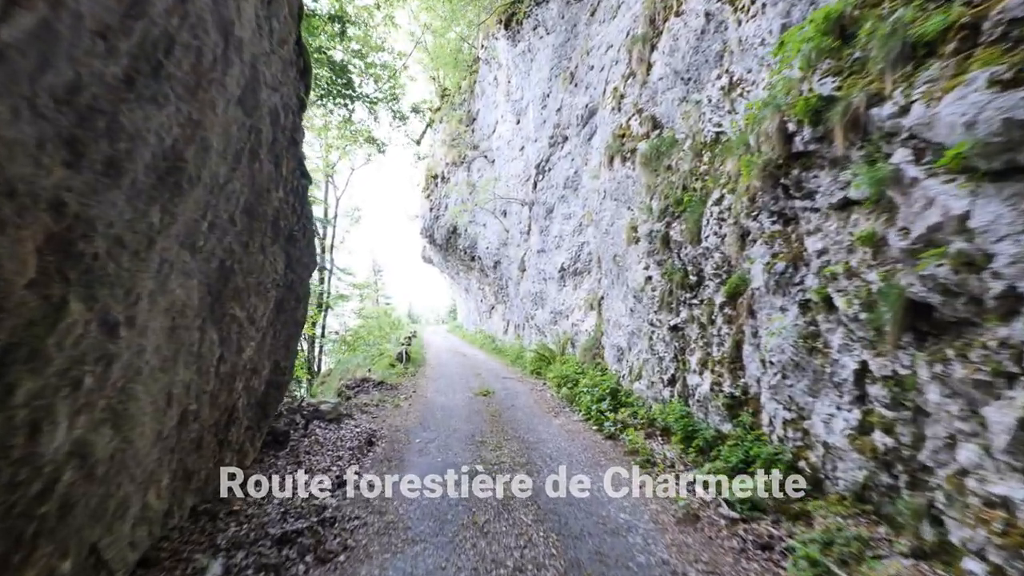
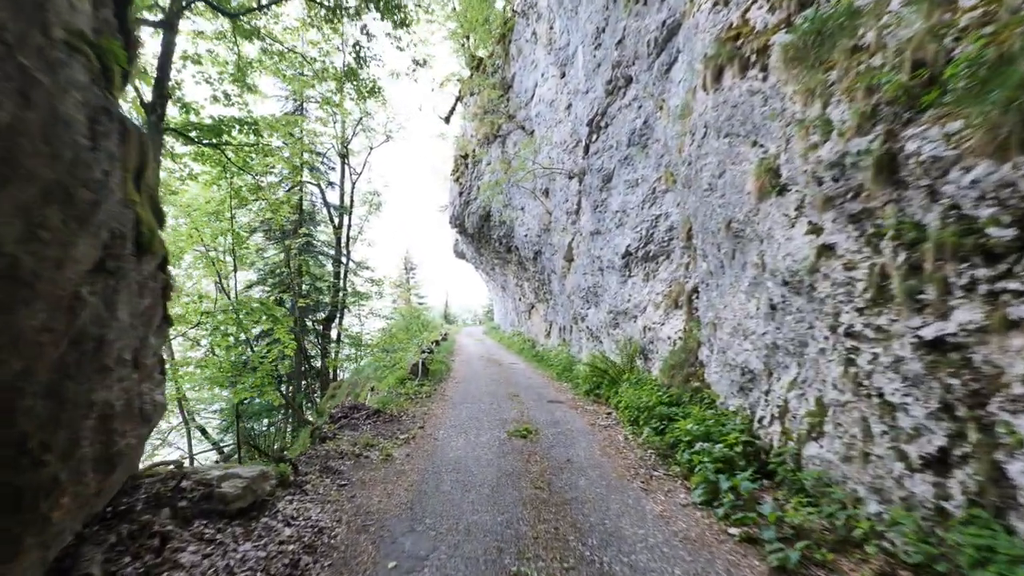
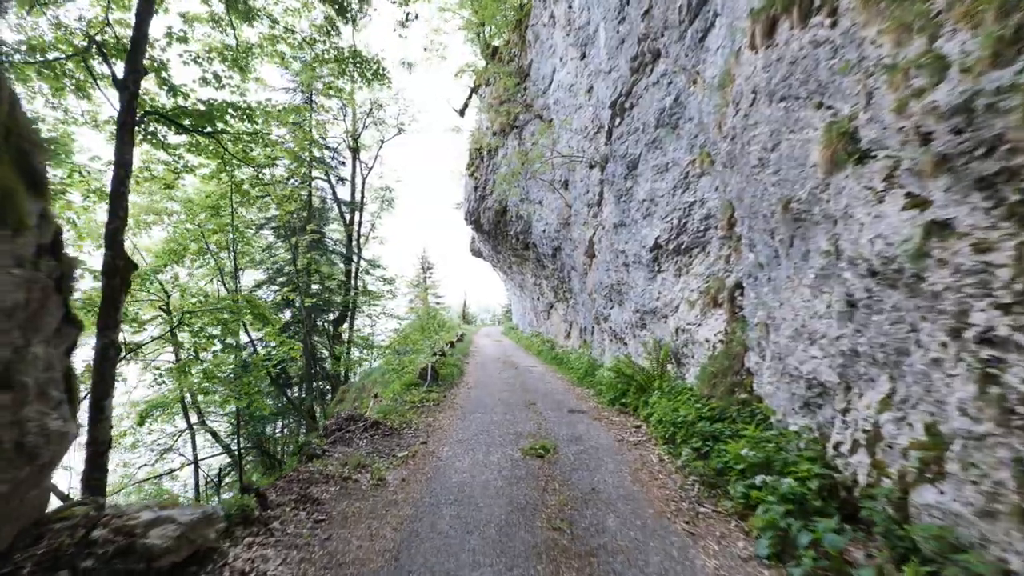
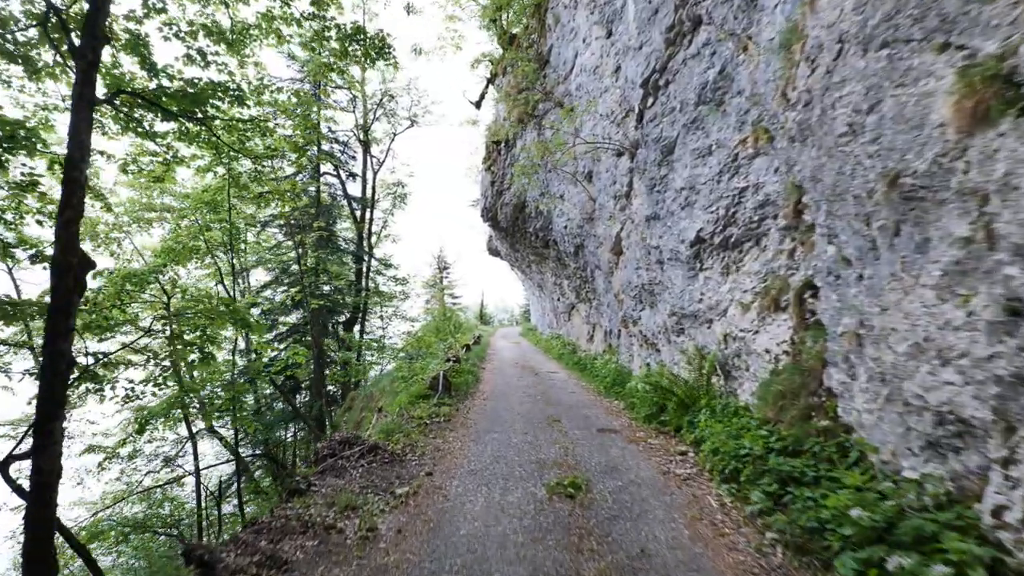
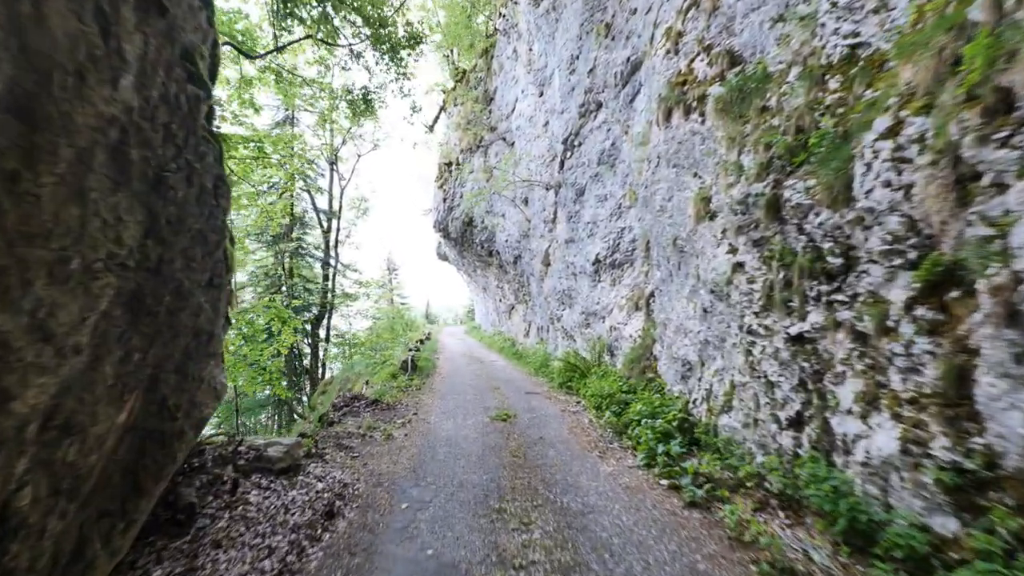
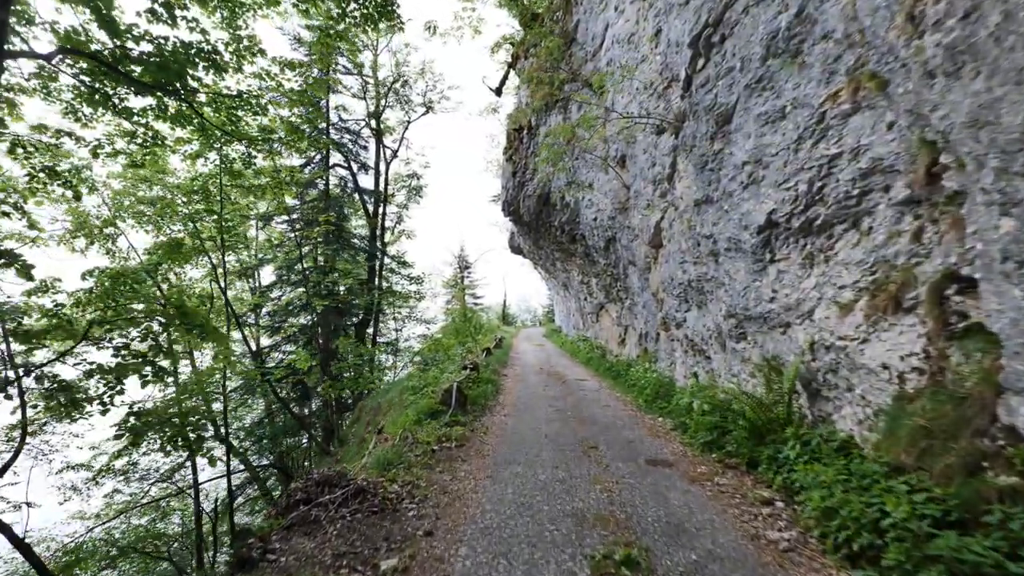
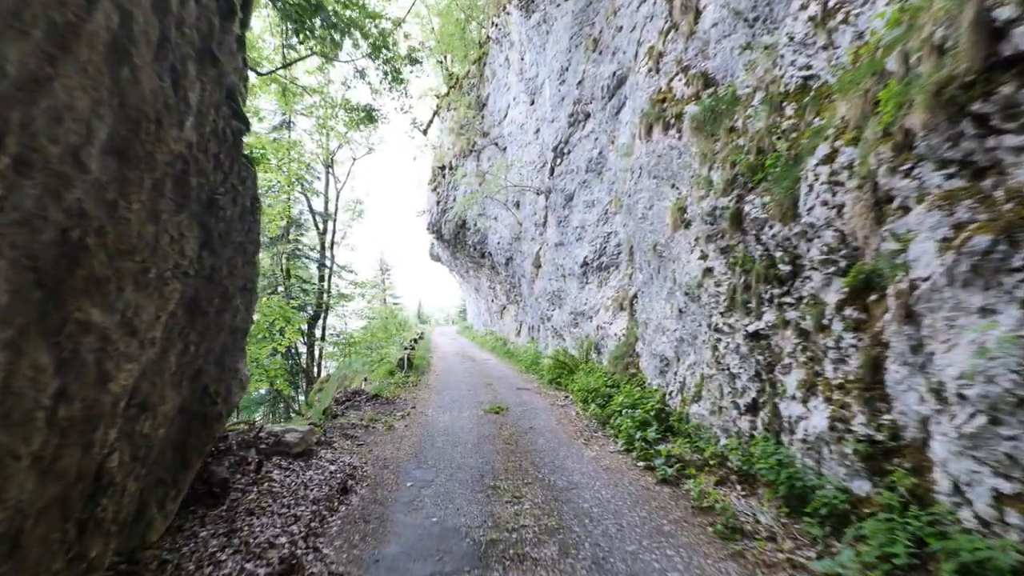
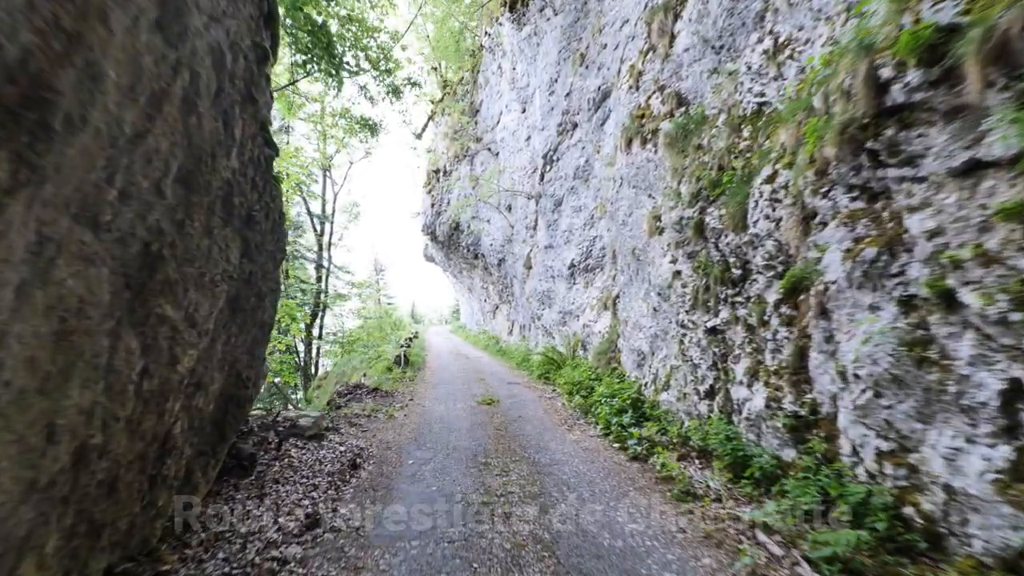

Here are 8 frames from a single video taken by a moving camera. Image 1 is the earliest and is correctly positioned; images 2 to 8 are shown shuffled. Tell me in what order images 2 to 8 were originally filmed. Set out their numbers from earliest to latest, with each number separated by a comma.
8, 7, 5, 2, 3, 4, 6
